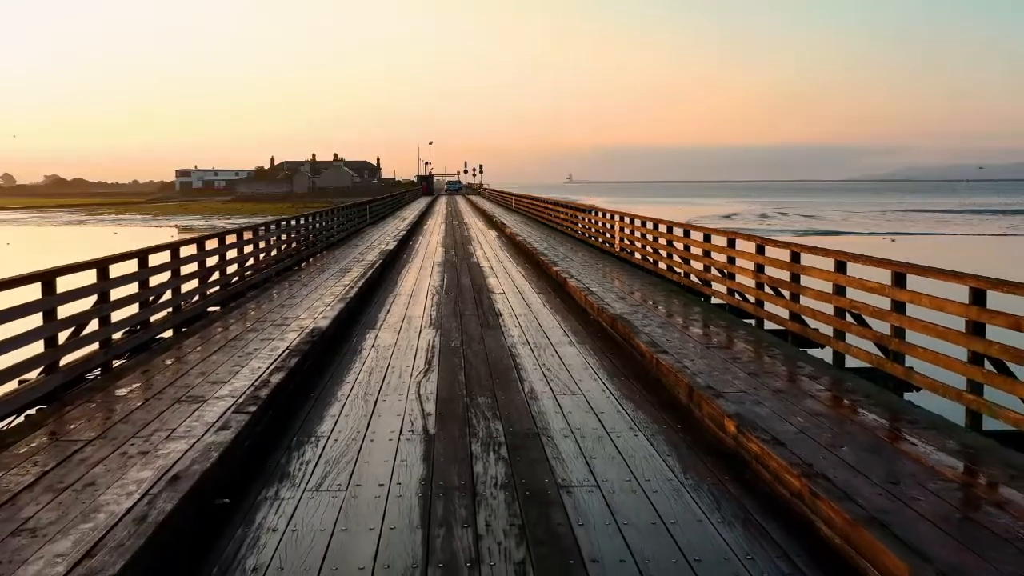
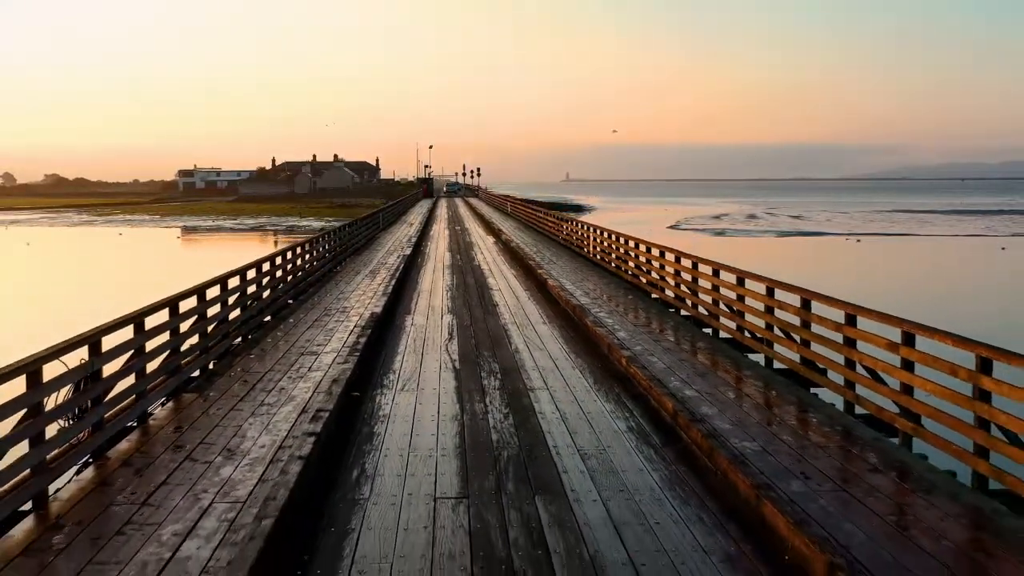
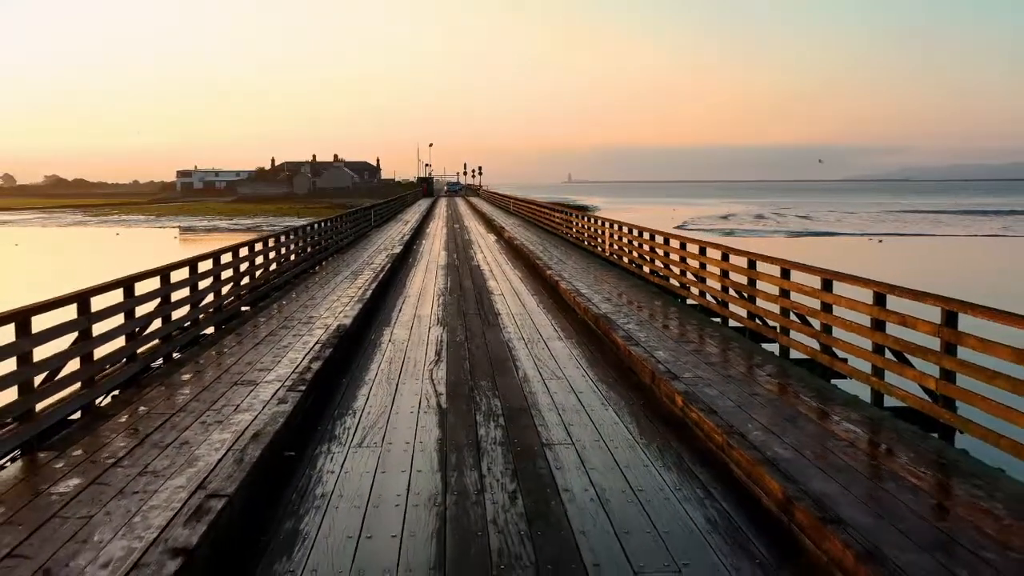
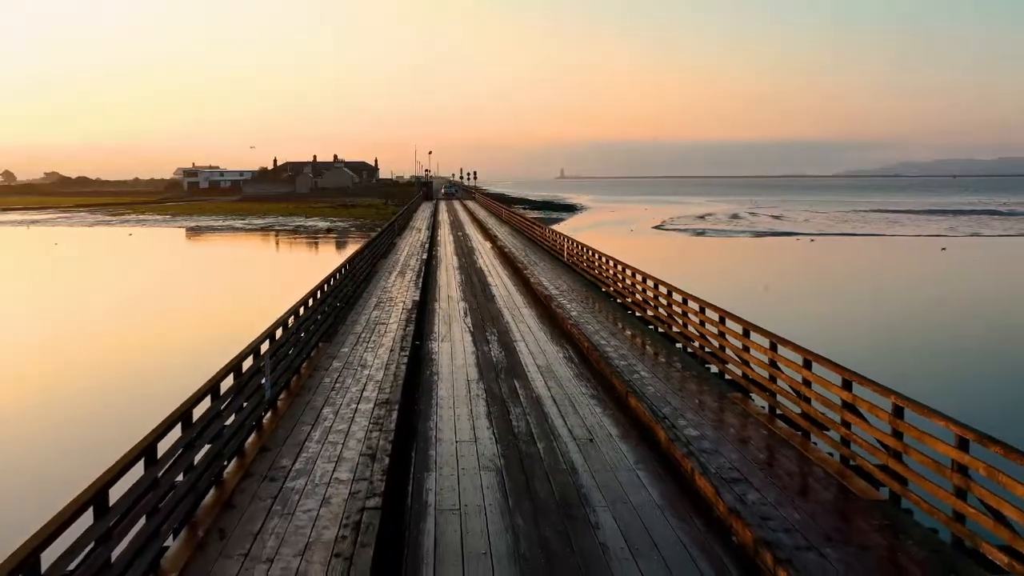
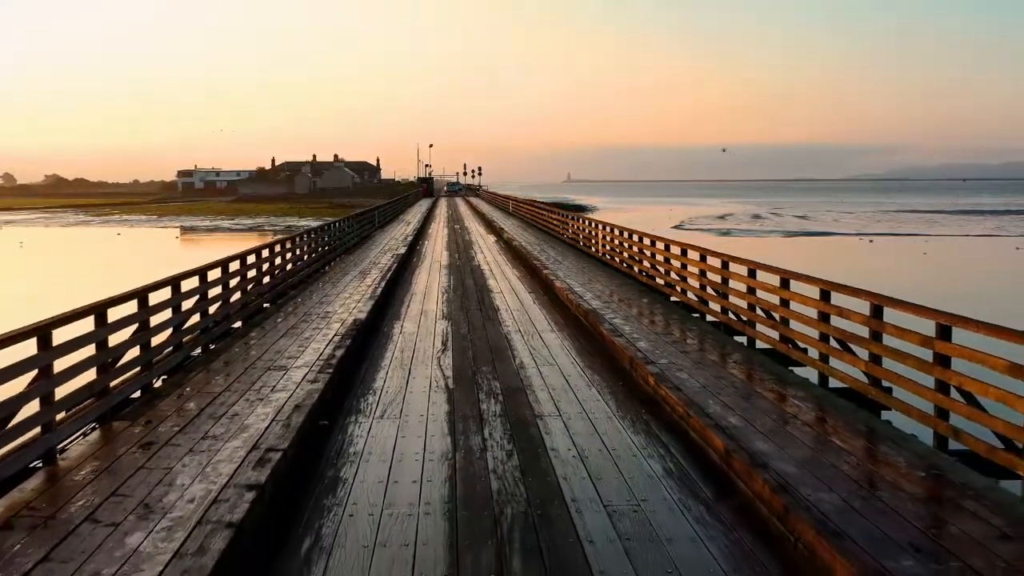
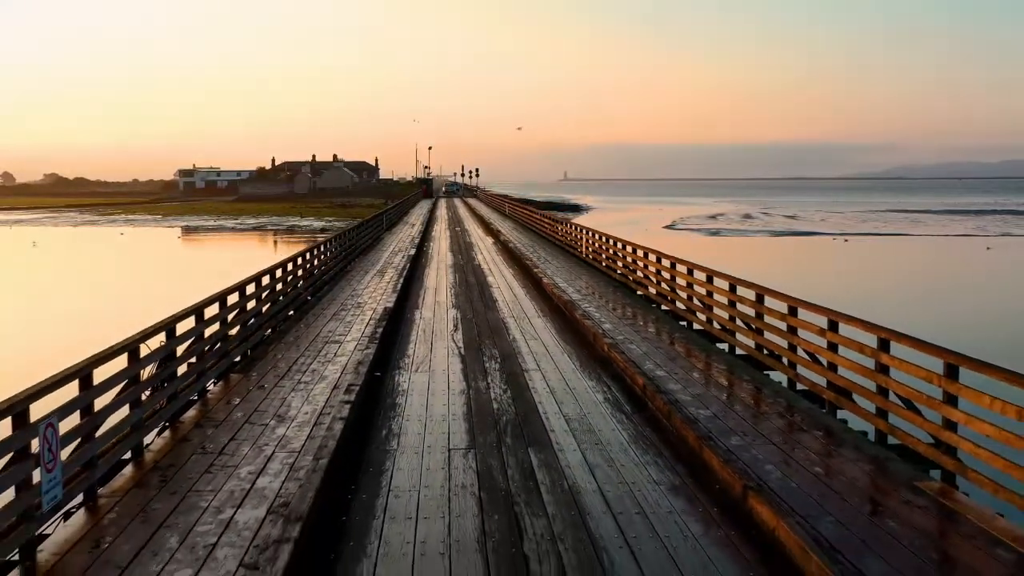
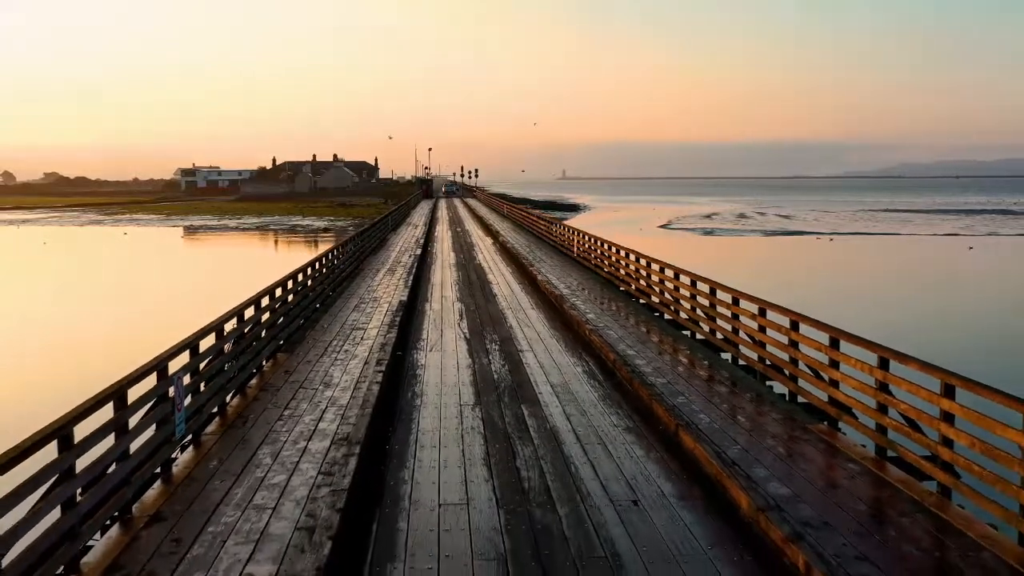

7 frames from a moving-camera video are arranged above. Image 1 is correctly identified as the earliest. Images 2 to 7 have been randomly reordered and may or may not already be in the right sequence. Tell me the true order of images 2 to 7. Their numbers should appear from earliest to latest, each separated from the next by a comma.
3, 5, 2, 6, 7, 4
